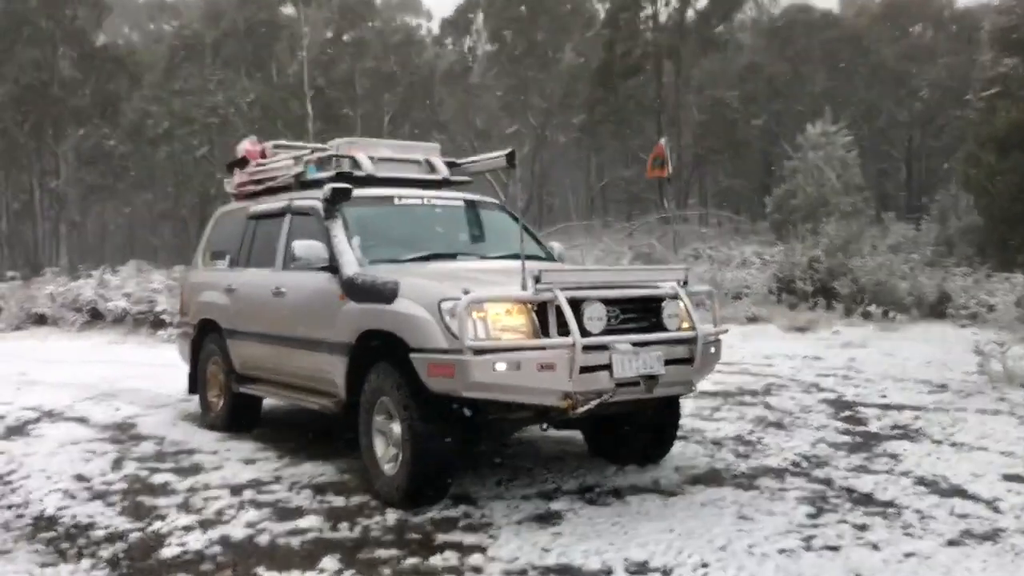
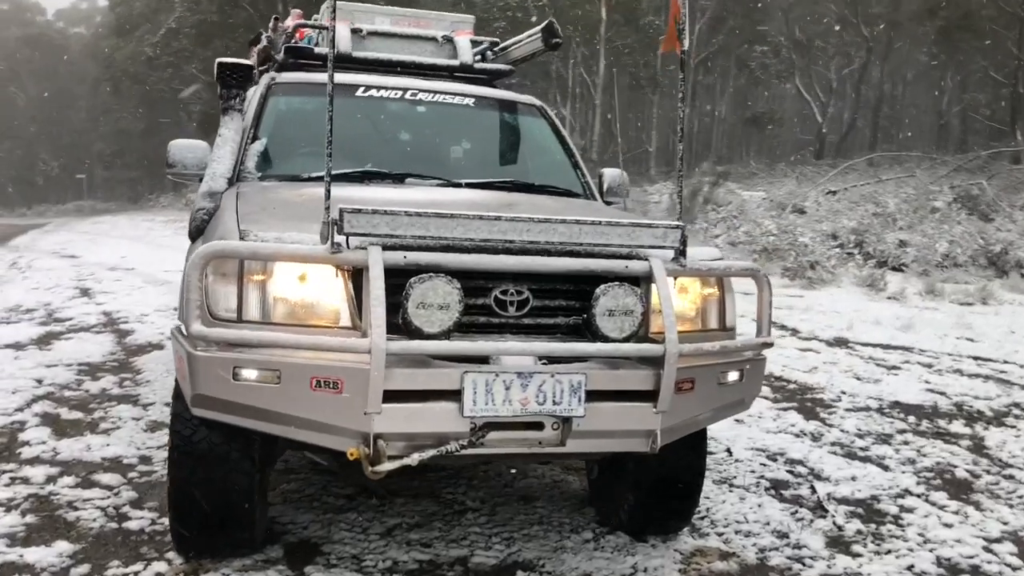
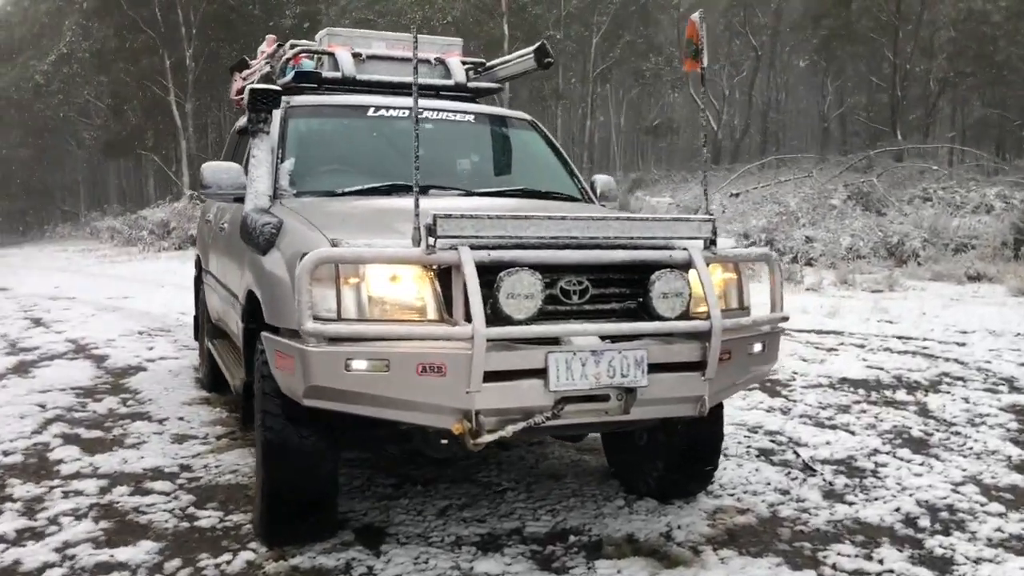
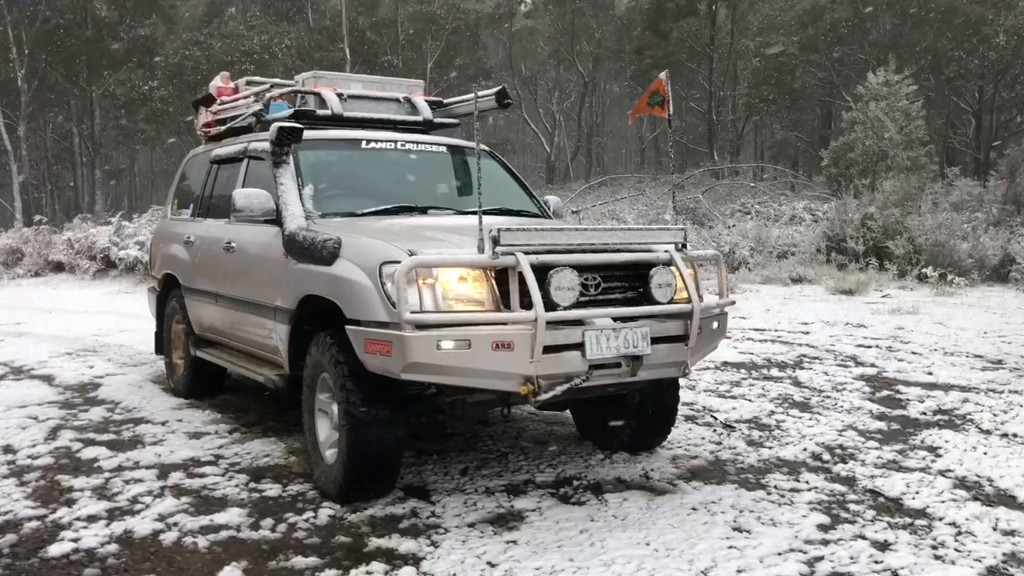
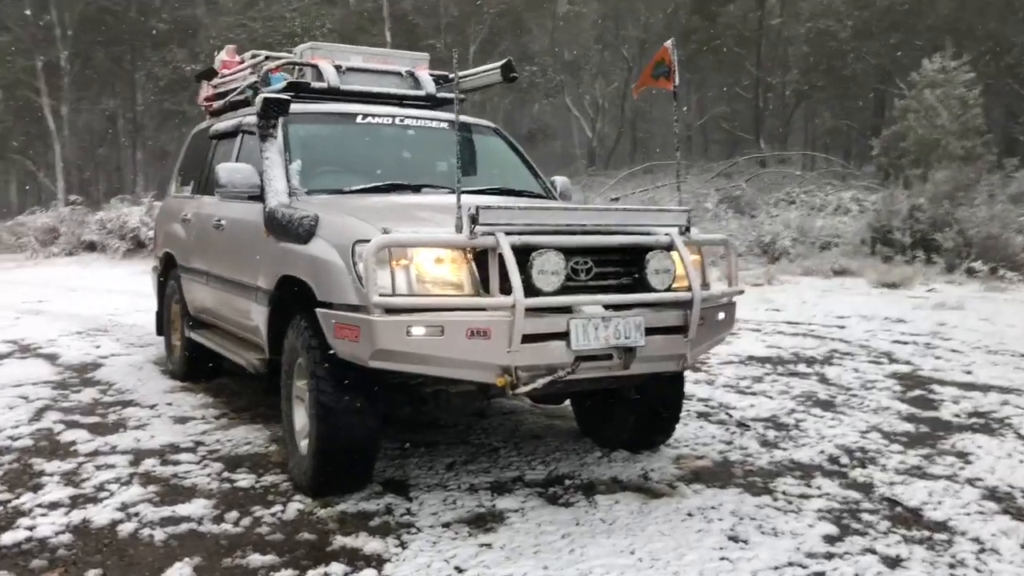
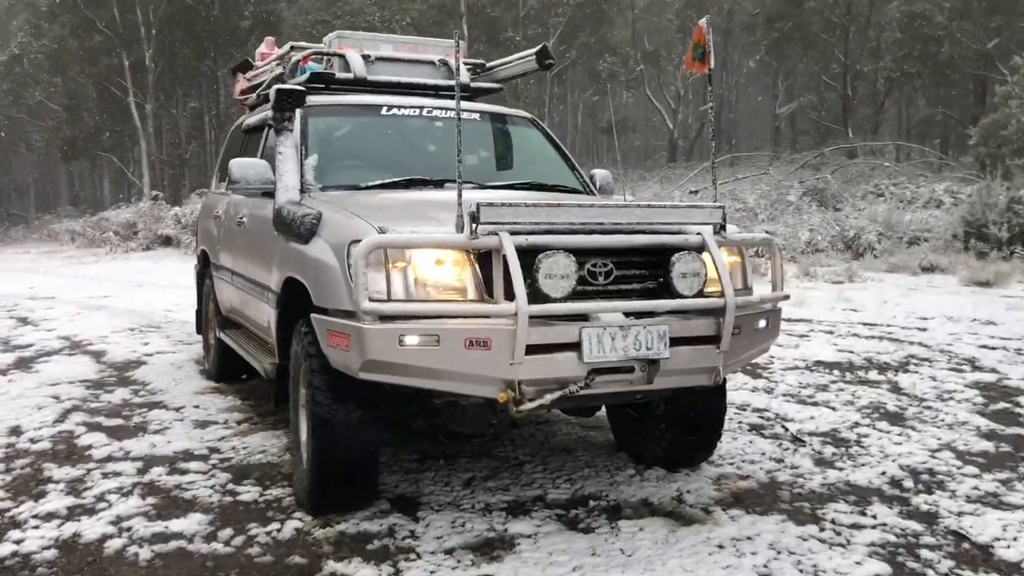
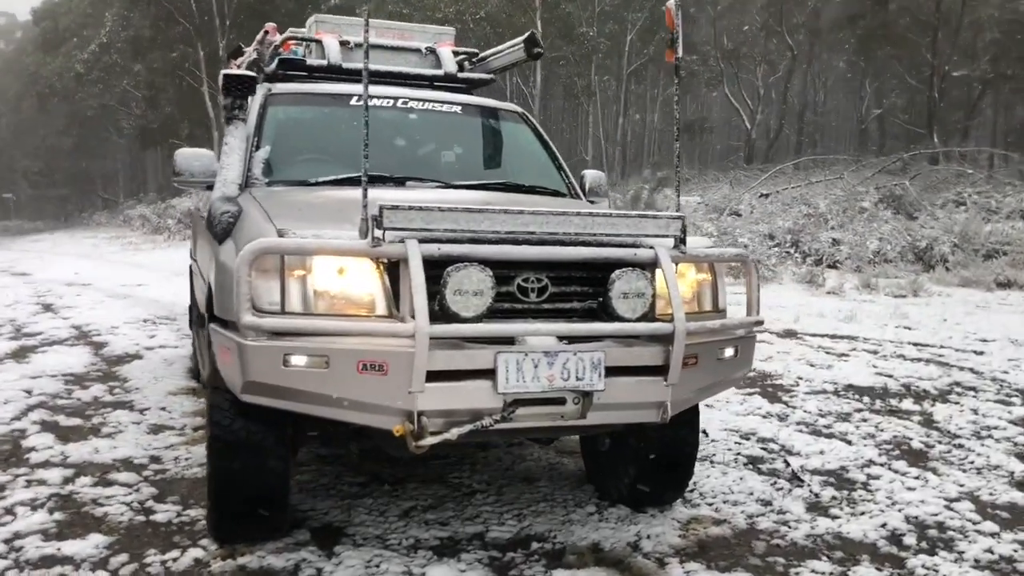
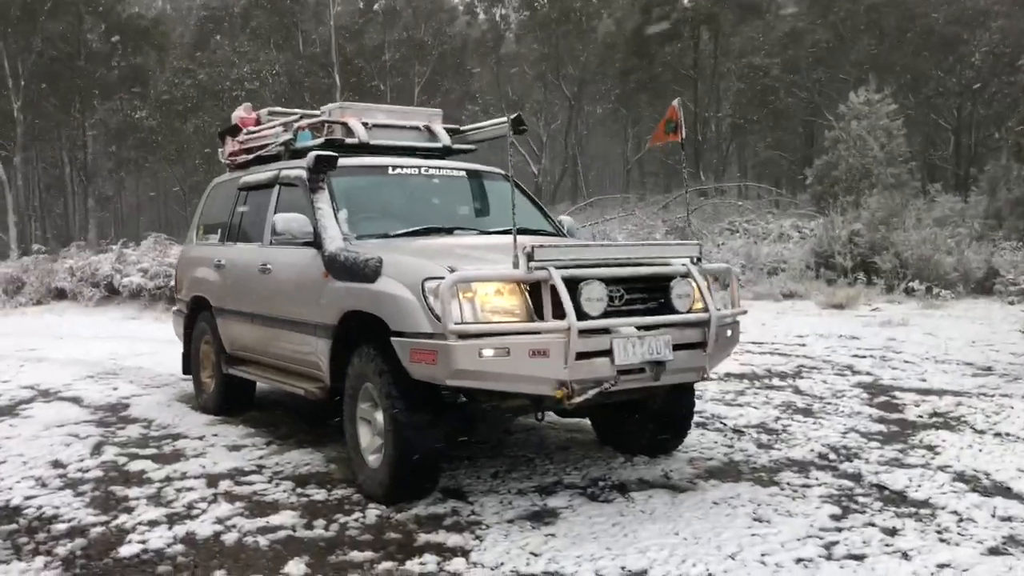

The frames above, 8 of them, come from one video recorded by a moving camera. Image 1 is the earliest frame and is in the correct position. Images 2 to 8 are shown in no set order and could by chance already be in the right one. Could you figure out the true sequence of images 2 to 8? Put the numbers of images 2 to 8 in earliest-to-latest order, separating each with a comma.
8, 4, 5, 6, 3, 7, 2
